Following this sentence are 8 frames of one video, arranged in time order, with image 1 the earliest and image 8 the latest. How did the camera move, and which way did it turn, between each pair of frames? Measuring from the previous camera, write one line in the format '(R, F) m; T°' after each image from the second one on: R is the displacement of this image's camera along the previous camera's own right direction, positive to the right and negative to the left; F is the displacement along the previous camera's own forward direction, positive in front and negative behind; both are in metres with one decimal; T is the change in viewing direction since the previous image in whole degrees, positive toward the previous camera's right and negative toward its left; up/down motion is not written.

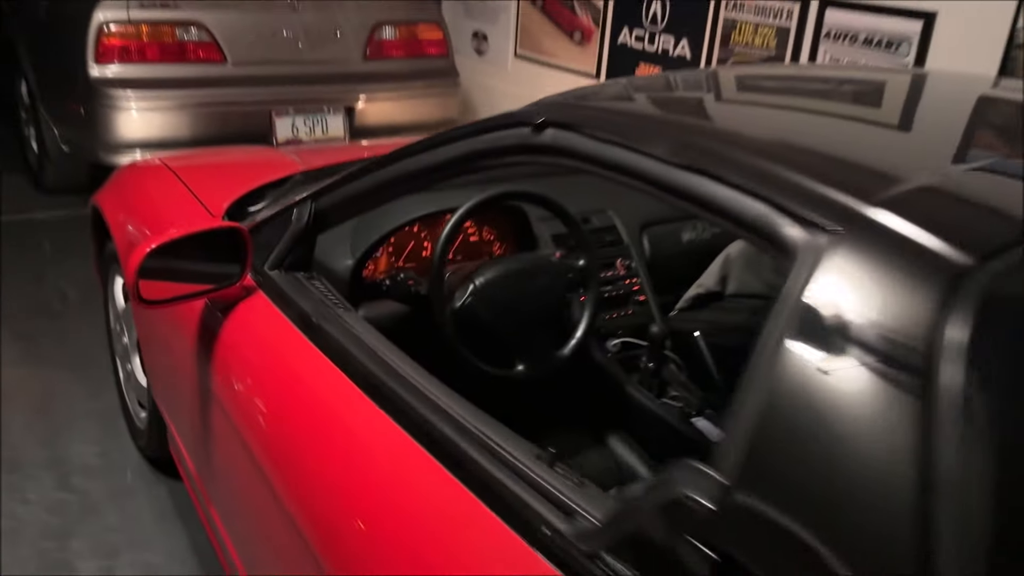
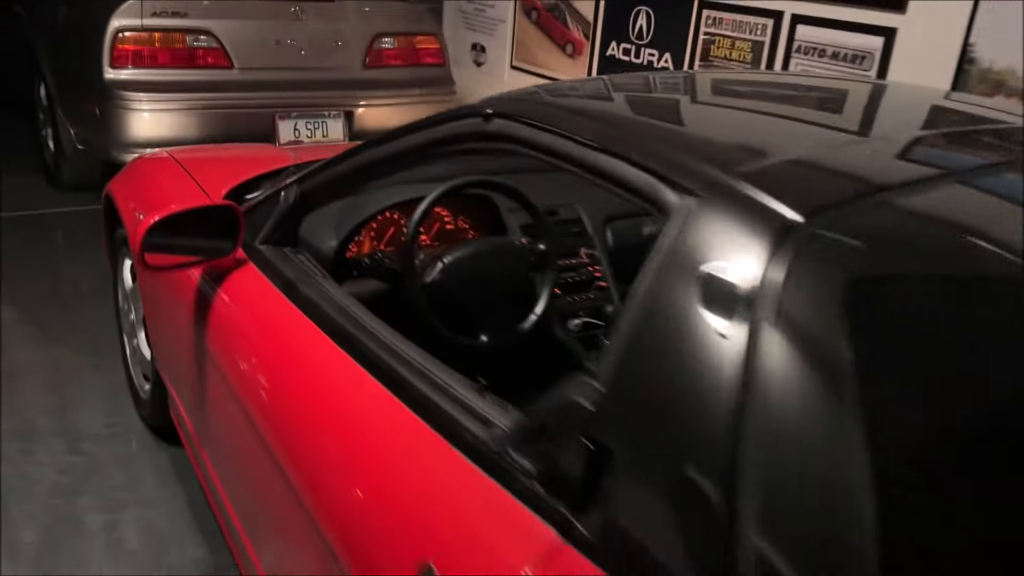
(+0.1, -0.2) m; -1°
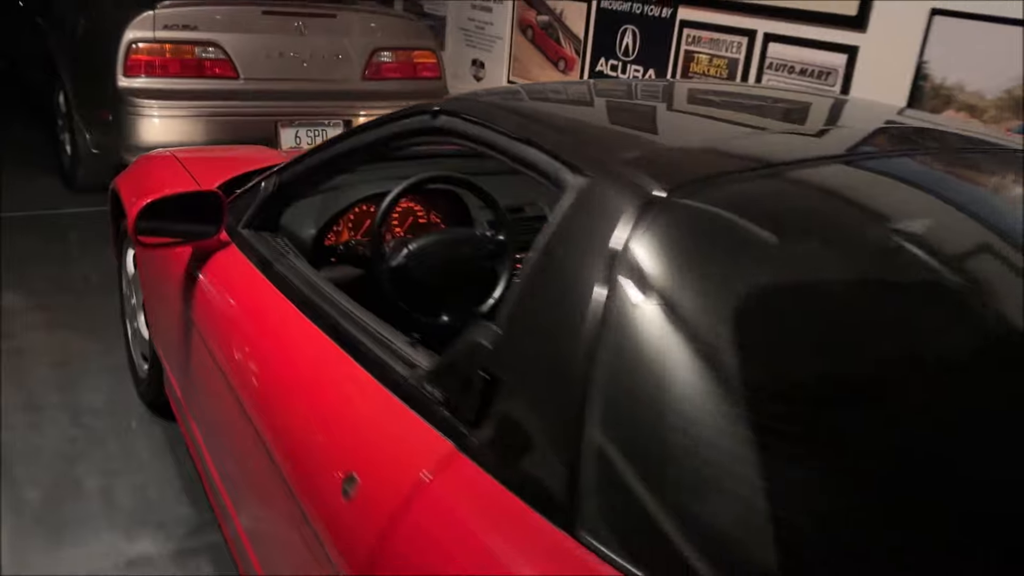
(+0.1, -0.2) m; -1°
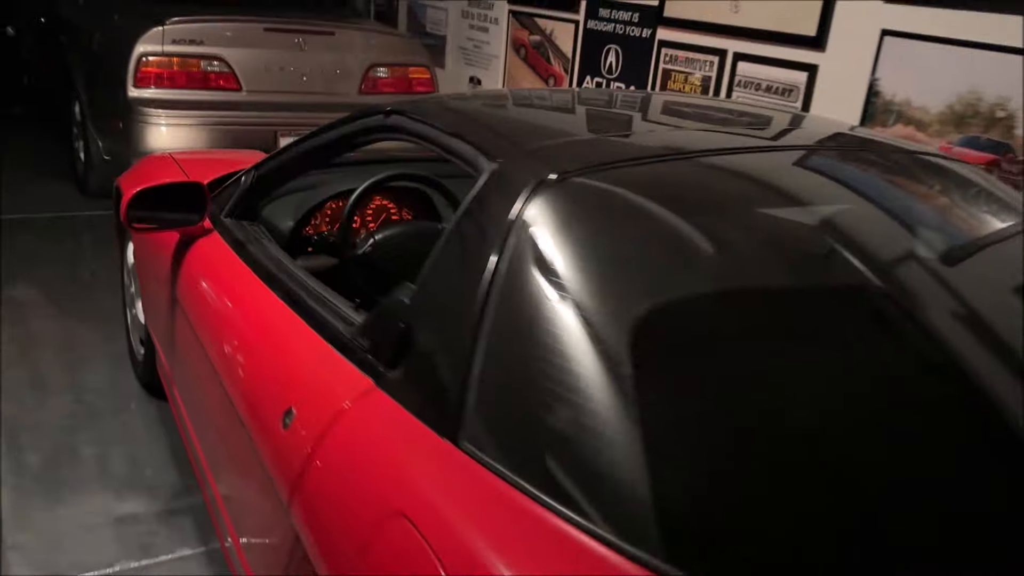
(+0.1, -0.2) m; -1°
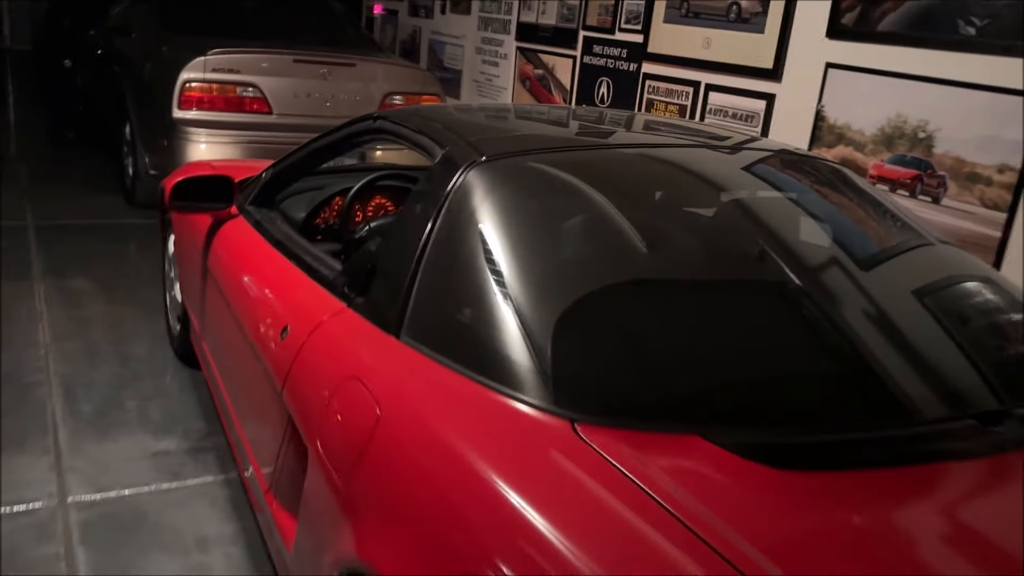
(+0.2, -0.4) m; -2°
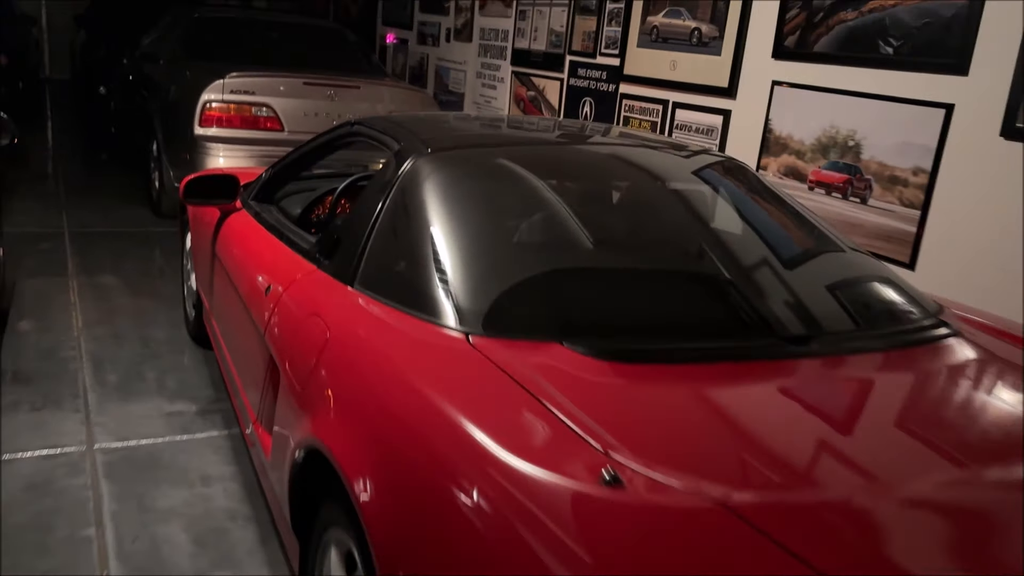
(+0.2, -0.4) m; -2°
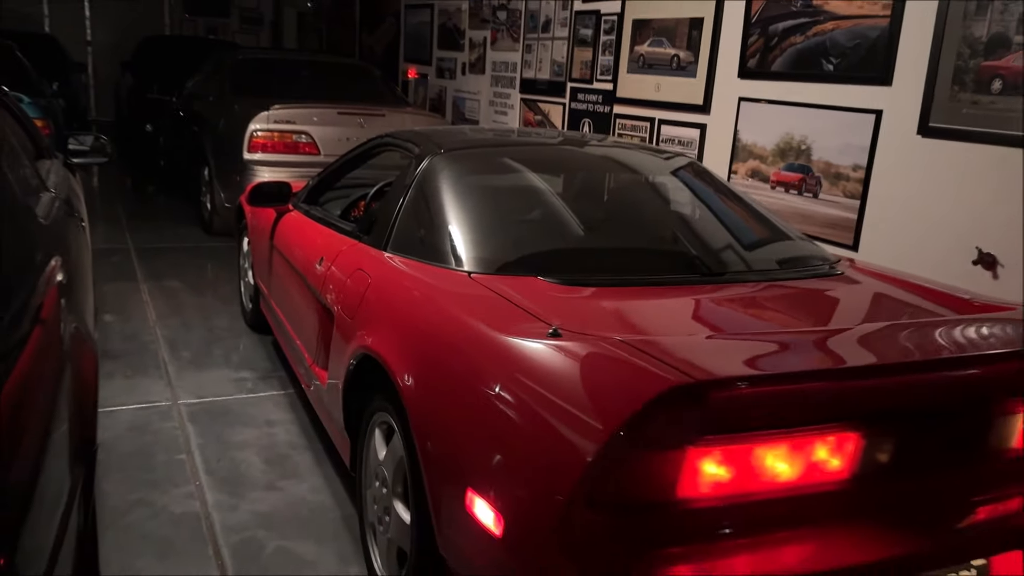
(+0.1, -0.6) m; -2°
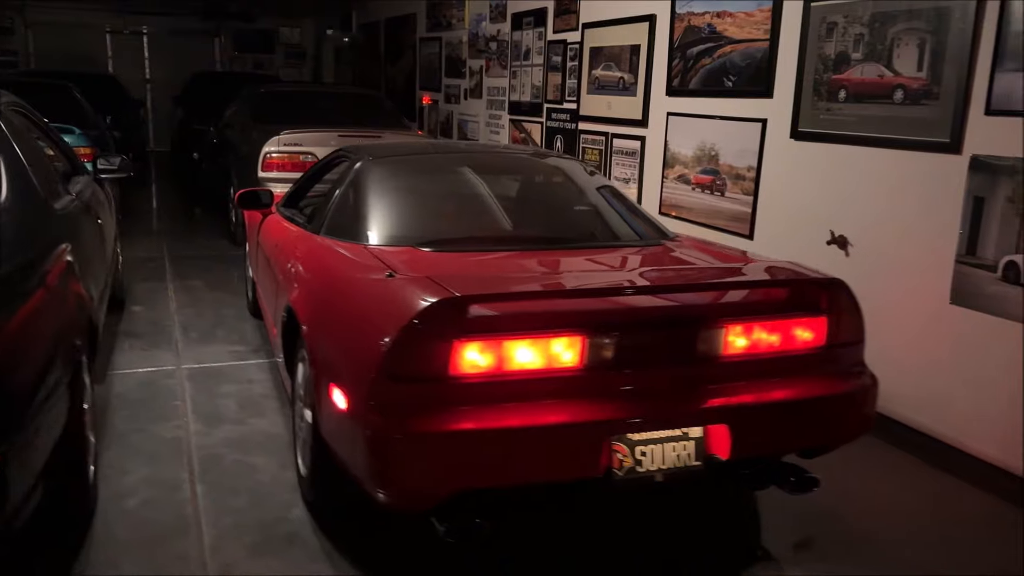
(+0.5, -0.6) m; -4°
